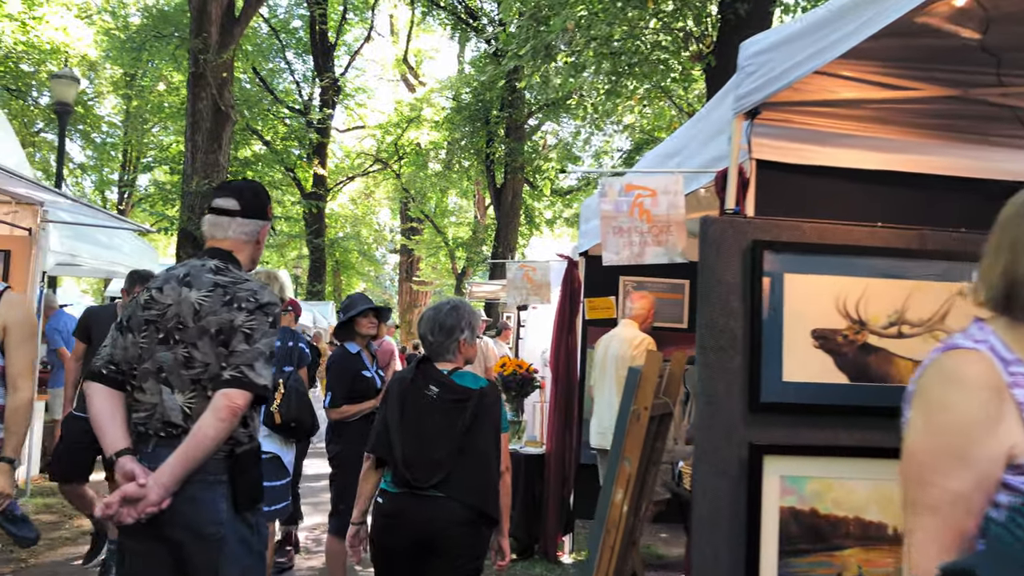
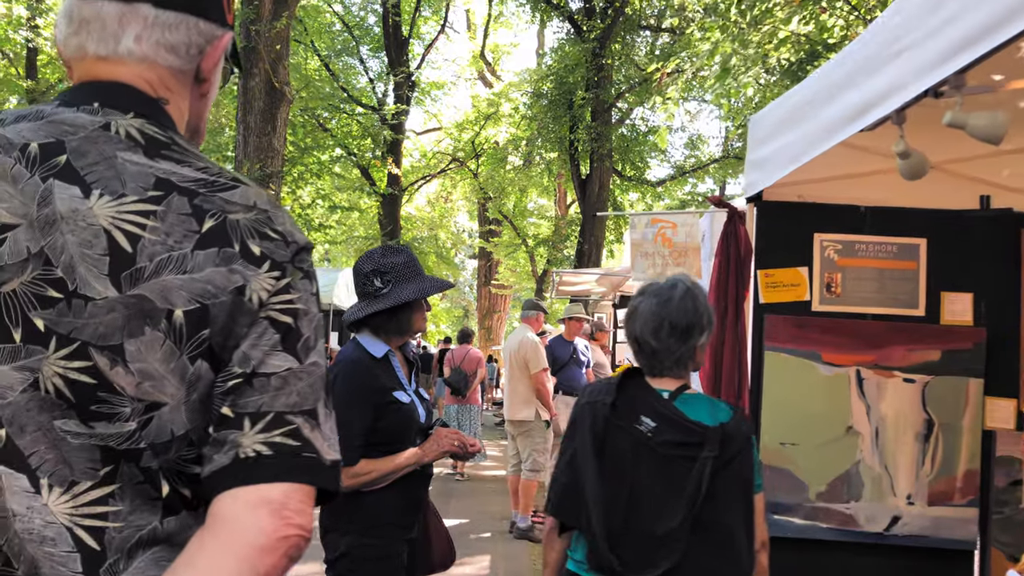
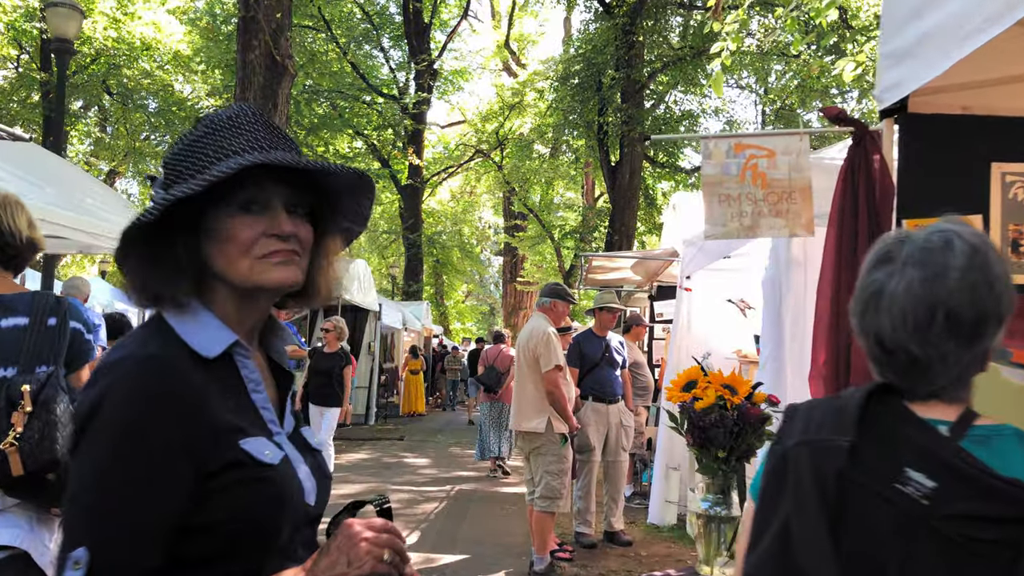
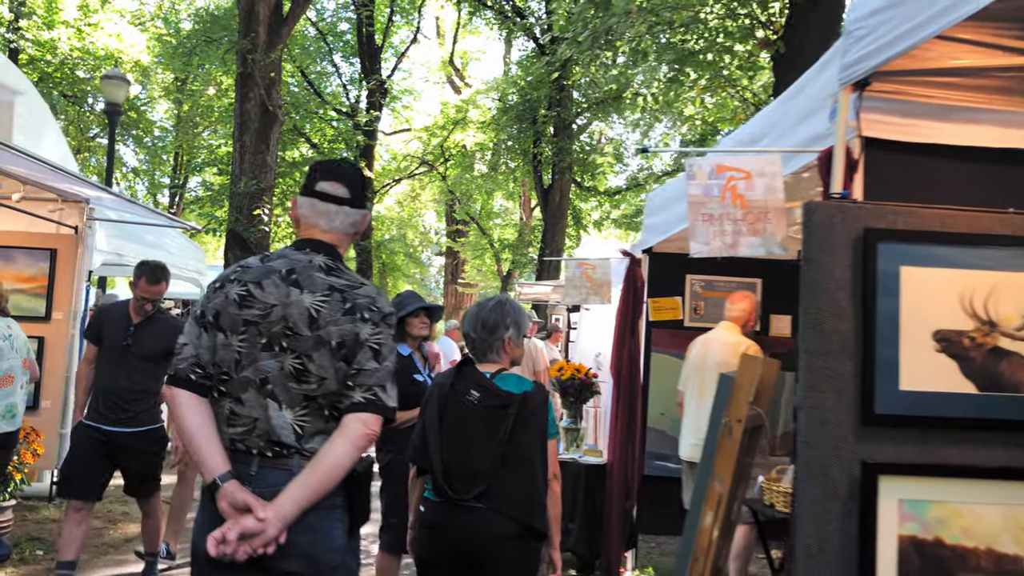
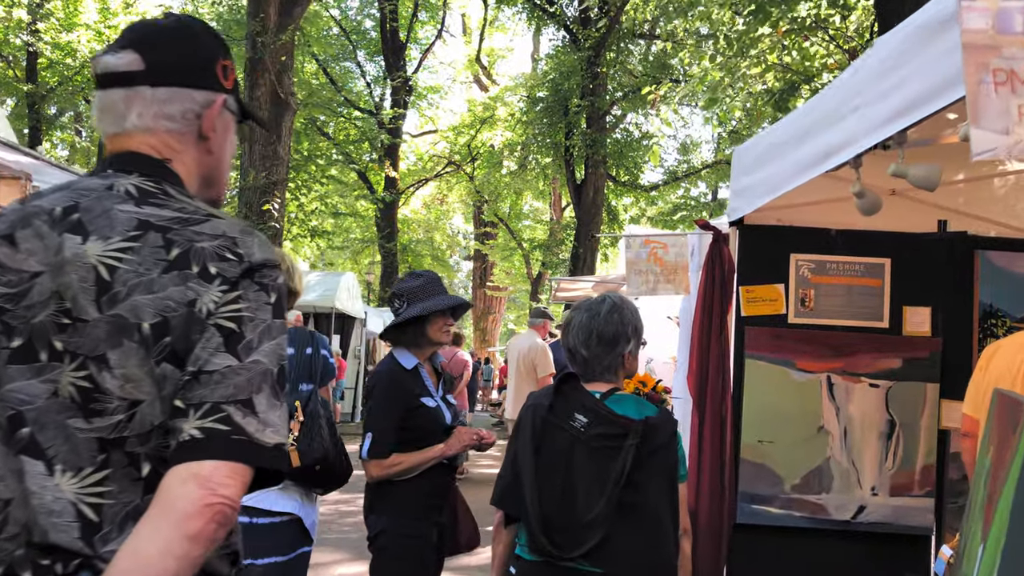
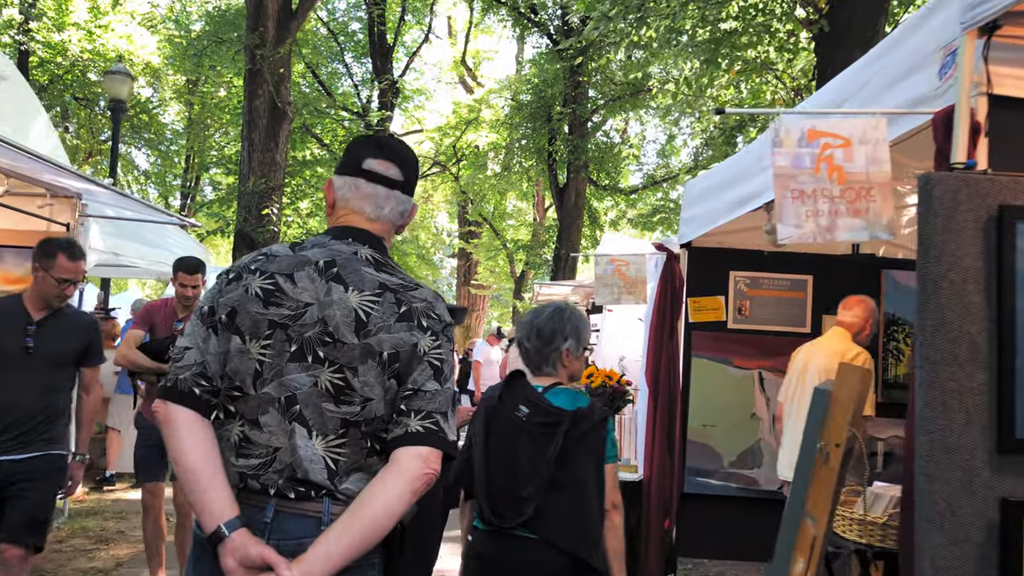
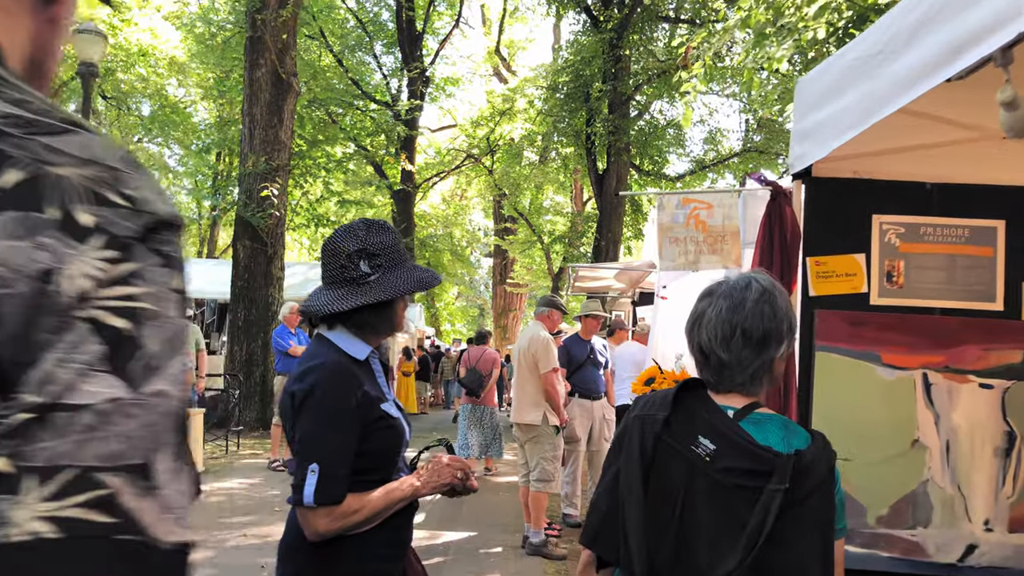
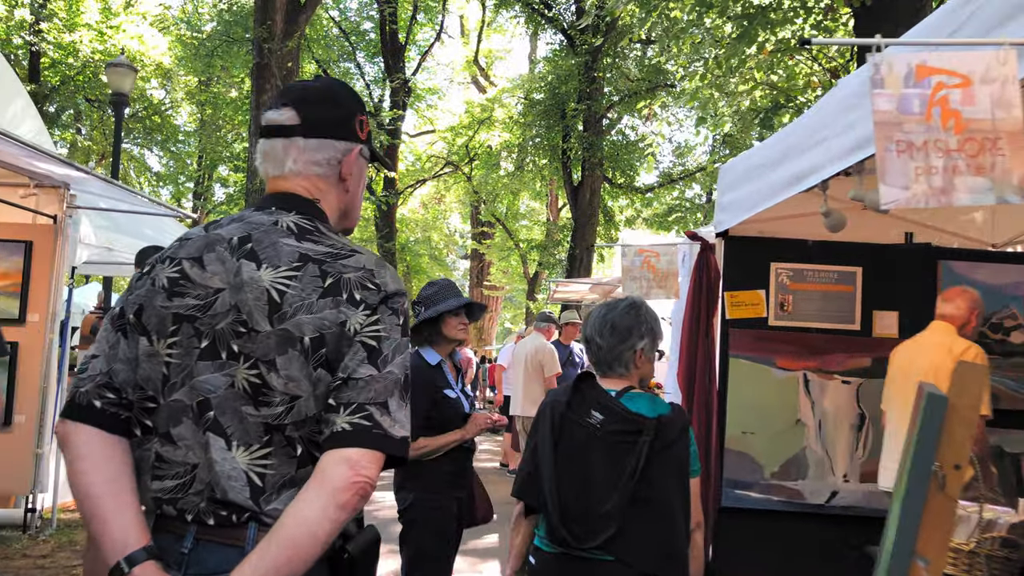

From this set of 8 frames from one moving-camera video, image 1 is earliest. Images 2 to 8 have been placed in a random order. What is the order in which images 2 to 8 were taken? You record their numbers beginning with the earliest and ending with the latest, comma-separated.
4, 6, 8, 5, 2, 7, 3
